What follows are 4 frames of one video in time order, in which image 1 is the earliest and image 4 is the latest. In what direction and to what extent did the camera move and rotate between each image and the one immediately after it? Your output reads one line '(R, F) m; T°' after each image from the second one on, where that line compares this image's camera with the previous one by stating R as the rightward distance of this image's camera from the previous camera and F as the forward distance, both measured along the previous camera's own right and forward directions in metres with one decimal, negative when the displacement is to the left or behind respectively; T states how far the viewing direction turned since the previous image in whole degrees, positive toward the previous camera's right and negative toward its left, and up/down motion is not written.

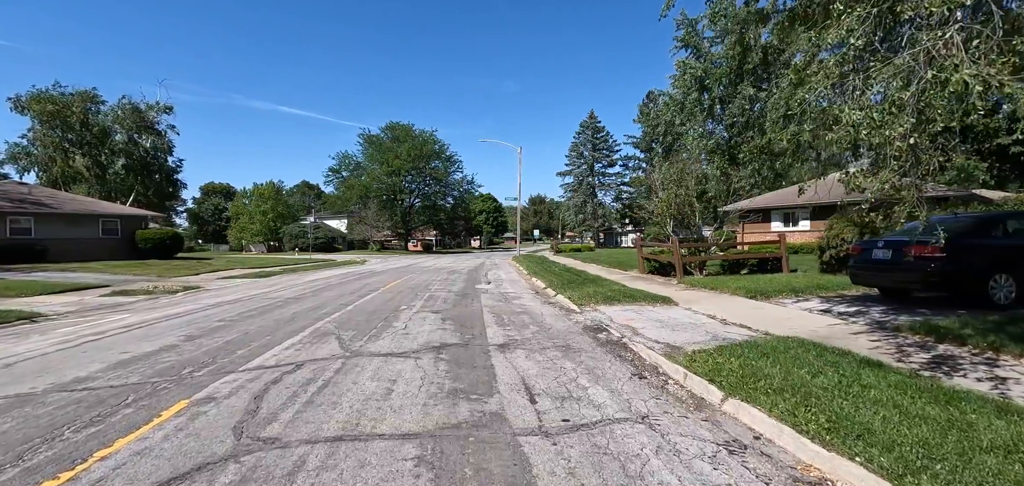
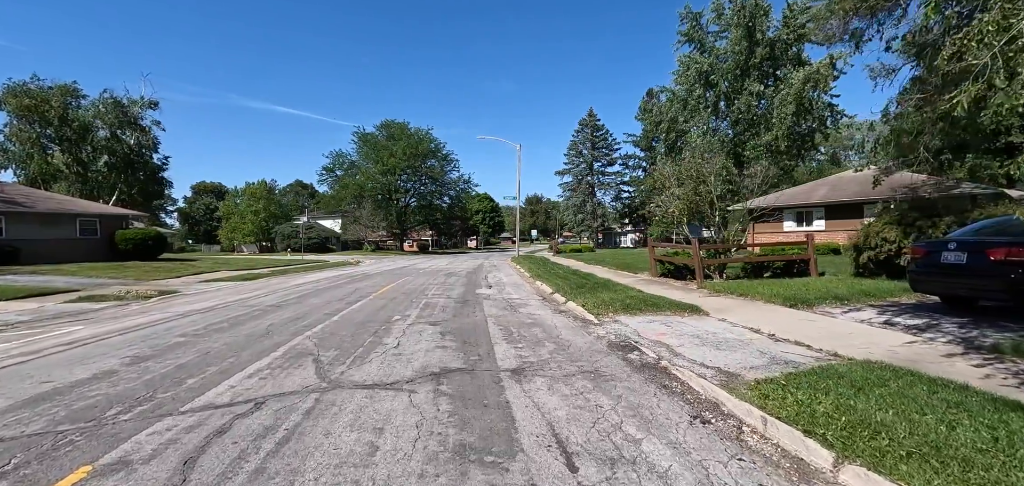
(-0.2, +1.3) m; 0°
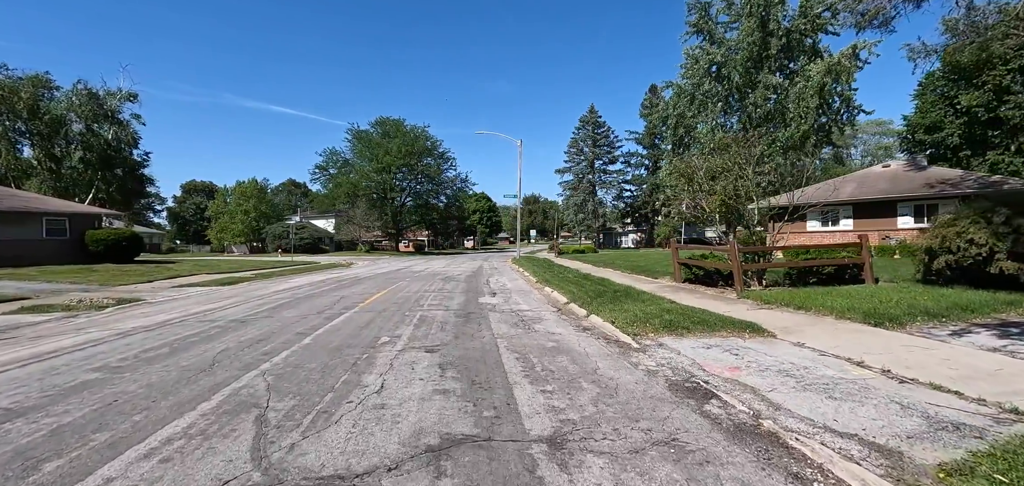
(-0.3, +1.9) m; 0°
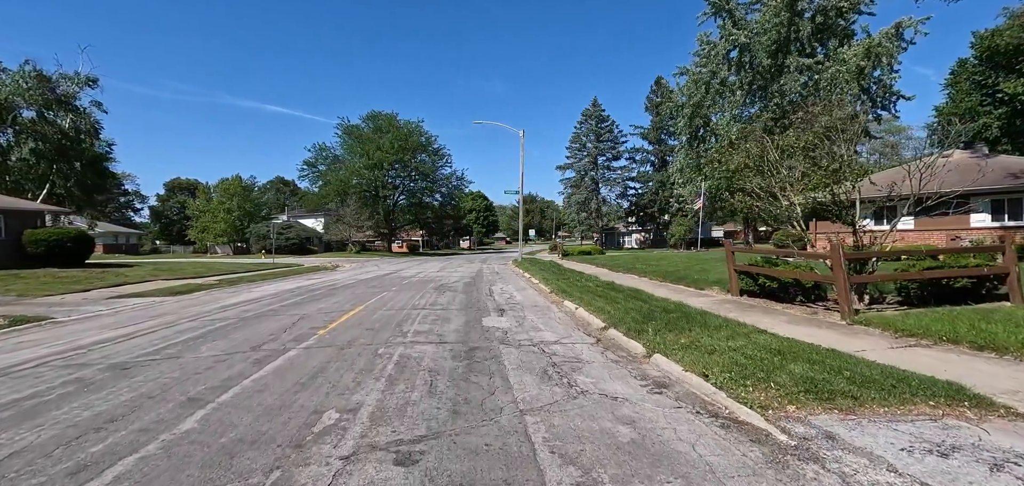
(-0.4, +3.3) m; +1°
